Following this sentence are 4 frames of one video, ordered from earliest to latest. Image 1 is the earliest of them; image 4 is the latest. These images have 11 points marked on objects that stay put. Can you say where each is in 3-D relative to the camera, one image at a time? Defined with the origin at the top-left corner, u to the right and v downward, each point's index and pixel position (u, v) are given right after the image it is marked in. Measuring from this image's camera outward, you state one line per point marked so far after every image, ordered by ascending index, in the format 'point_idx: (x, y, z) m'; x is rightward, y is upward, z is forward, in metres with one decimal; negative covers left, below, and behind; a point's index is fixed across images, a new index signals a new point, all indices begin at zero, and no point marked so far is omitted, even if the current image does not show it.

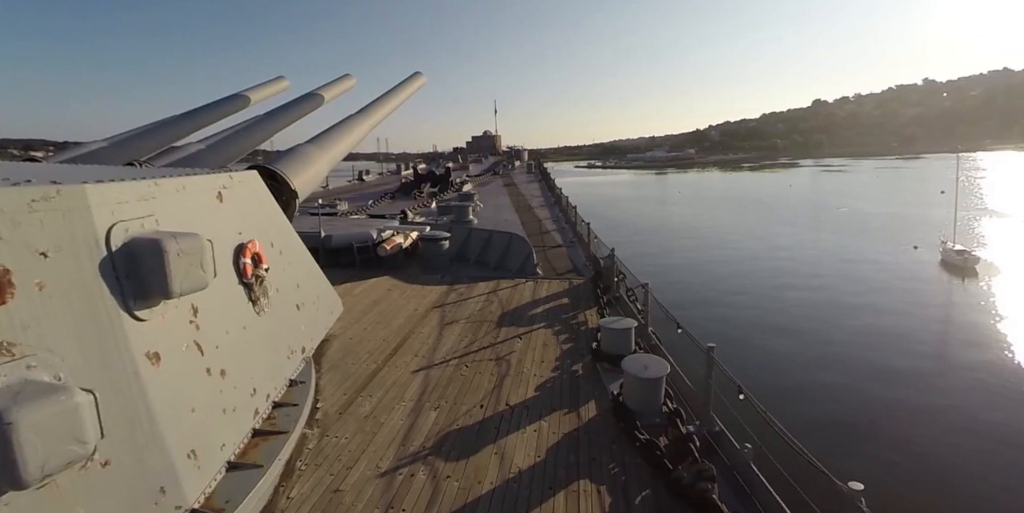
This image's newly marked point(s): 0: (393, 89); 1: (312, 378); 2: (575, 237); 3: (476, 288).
0: (-2.2, +3.1, +8.6) m
1: (-1.8, -1.1, +4.2) m
2: (+1.3, +0.4, +9.3) m
3: (-0.5, -0.5, +6.6) m
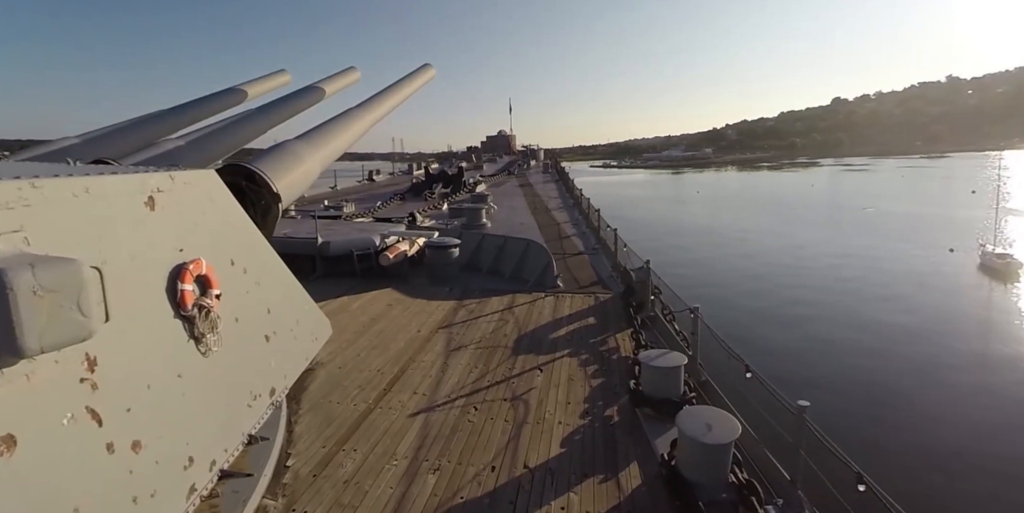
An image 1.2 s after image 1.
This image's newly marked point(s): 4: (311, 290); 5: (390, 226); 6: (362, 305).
0: (-1.9, +3.0, +7.8) m
1: (-1.7, -1.2, +3.4) m
2: (+1.6, +0.3, +8.4) m
3: (-0.3, -0.6, +5.7) m
4: (-2.9, -0.5, +6.5) m
5: (-2.3, +0.6, +8.5) m
6: (-1.9, -0.6, +5.9) m
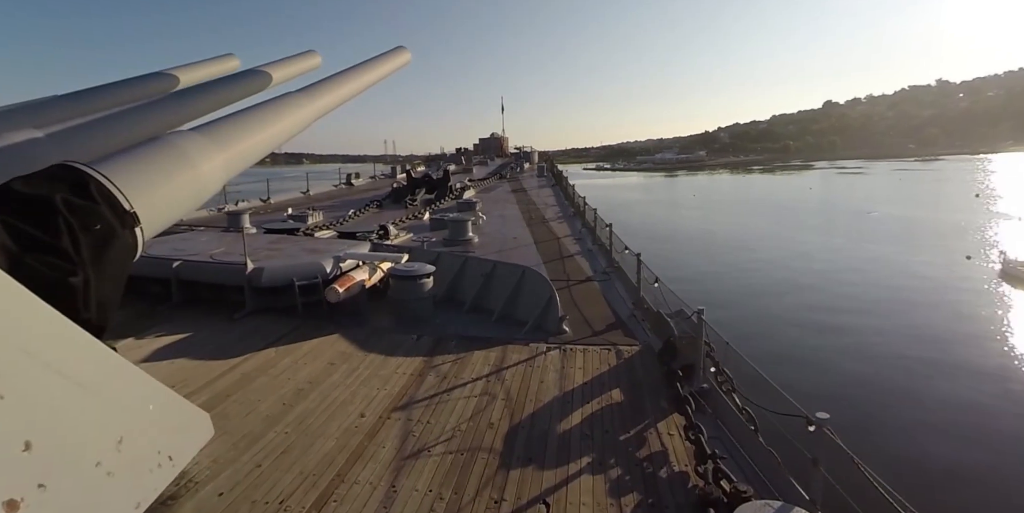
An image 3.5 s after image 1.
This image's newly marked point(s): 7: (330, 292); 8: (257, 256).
0: (-2.0, +2.6, +6.1) m
1: (-1.7, -1.6, +1.7) m
2: (+1.4, -0.1, +6.8) m
3: (-0.4, -0.9, +4.1) m
4: (-3.0, -0.8, +4.9) m
5: (-2.4, +0.2, +6.8) m
6: (-2.0, -1.0, +4.2) m
7: (-2.0, -0.4, +5.1) m
8: (-3.4, 0.0, +6.0) m
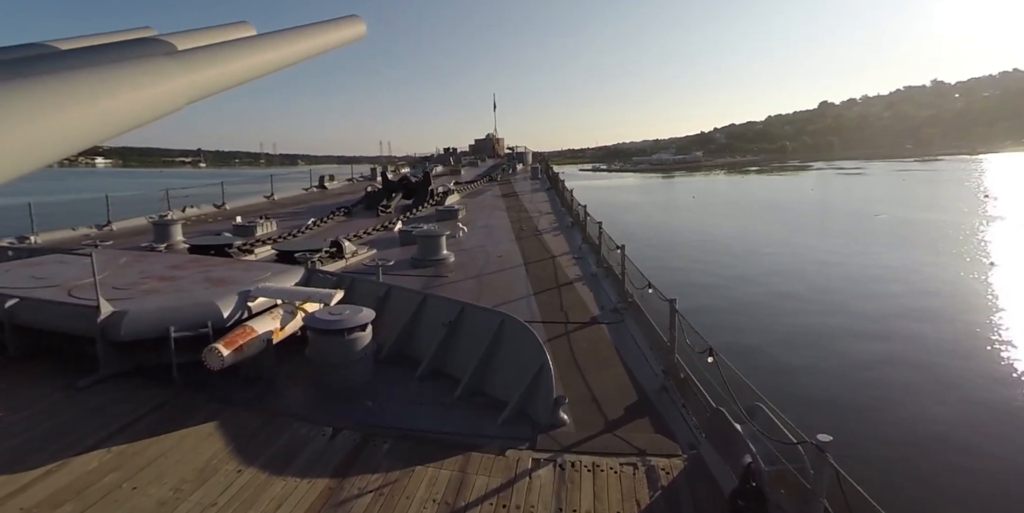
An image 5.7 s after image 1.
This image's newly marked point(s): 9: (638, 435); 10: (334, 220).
0: (-2.2, +2.3, +4.5) m
1: (-1.9, -1.9, +0.1) m
2: (+1.2, -0.4, +5.1) m
3: (-0.6, -1.3, +2.4) m
4: (-3.2, -1.2, +3.2) m
5: (-2.6, -0.1, +5.2) m
6: (-2.2, -1.3, +2.6) m
7: (-2.2, -0.7, +3.4) m
8: (-3.6, -0.3, +4.3) m
9: (+0.8, -1.1, +2.9) m
10: (-3.9, +0.8, +10.1) m
